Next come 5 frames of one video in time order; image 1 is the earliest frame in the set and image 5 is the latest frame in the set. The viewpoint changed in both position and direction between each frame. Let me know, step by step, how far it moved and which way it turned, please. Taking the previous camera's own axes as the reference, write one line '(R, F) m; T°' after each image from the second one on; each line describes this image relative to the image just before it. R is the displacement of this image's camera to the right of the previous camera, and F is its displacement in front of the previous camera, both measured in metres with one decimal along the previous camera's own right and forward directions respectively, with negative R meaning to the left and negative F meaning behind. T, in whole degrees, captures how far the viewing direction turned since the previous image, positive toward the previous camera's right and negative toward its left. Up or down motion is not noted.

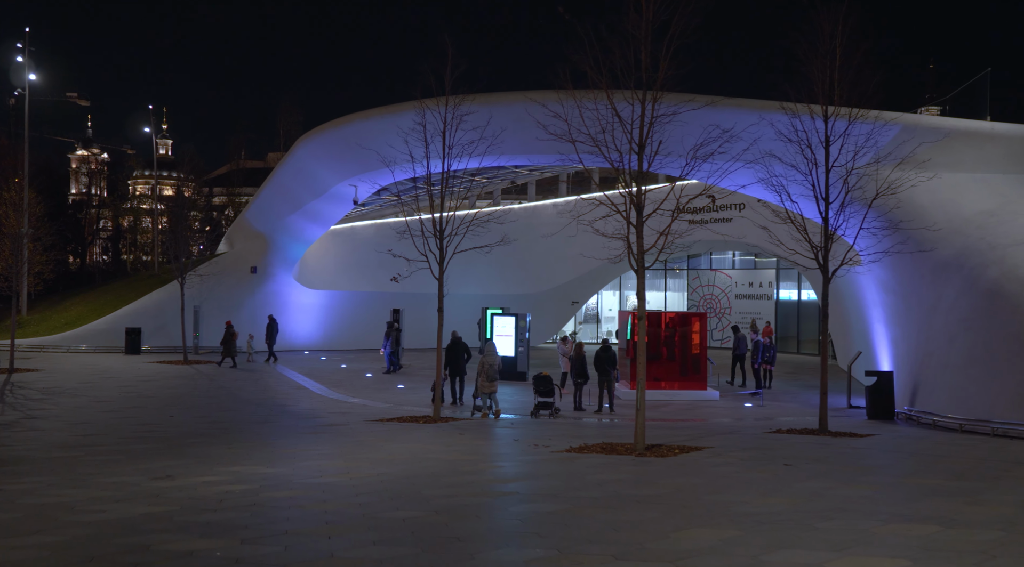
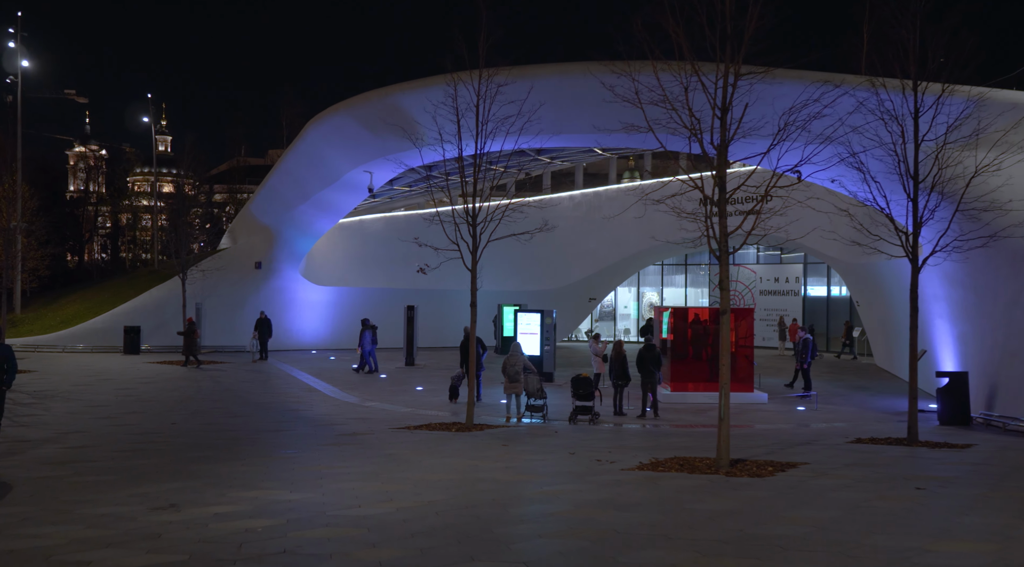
(-0.7, +1.8) m; 0°
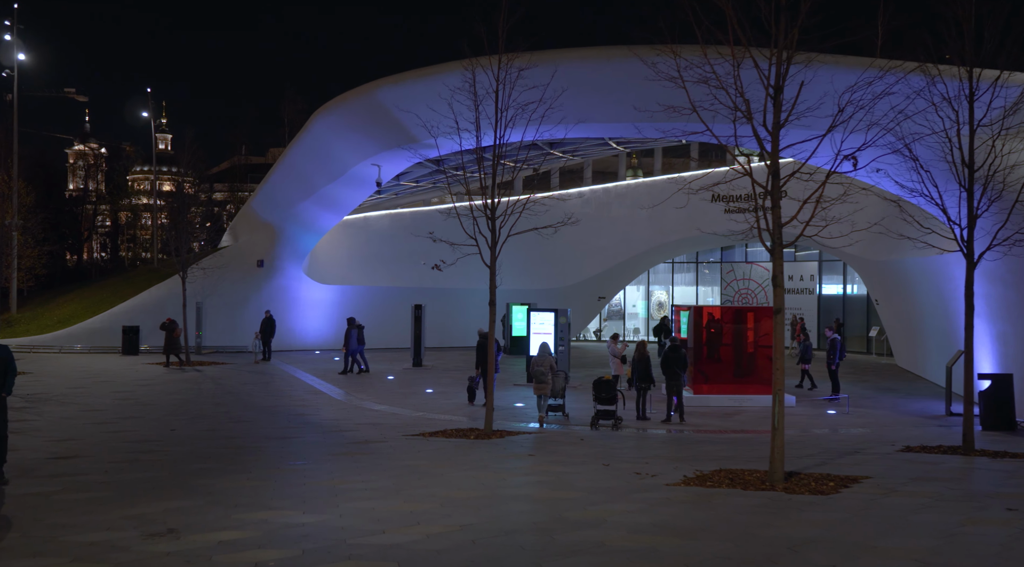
(-0.3, +1.0) m; 0°
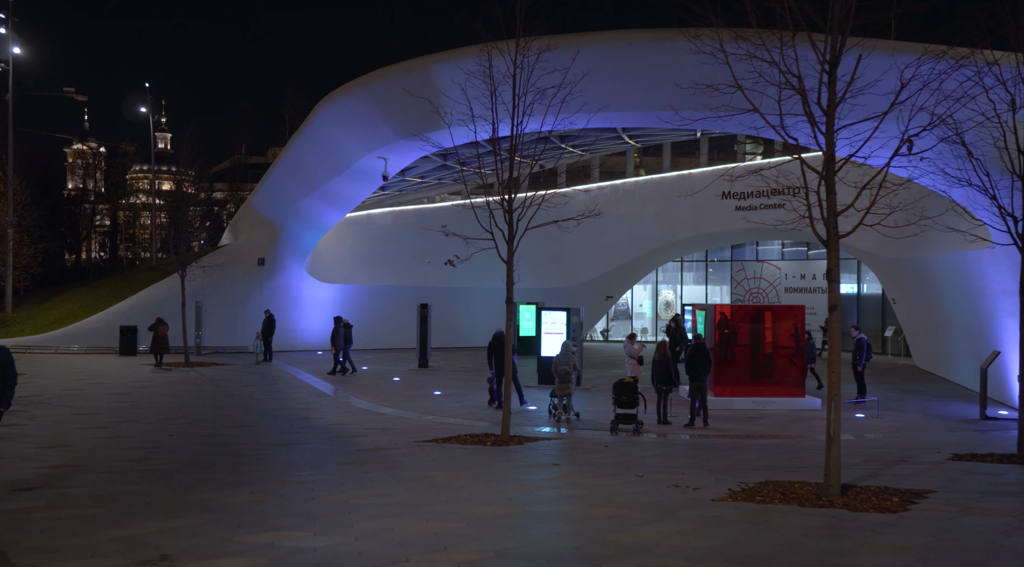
(-0.3, +0.9) m; 0°
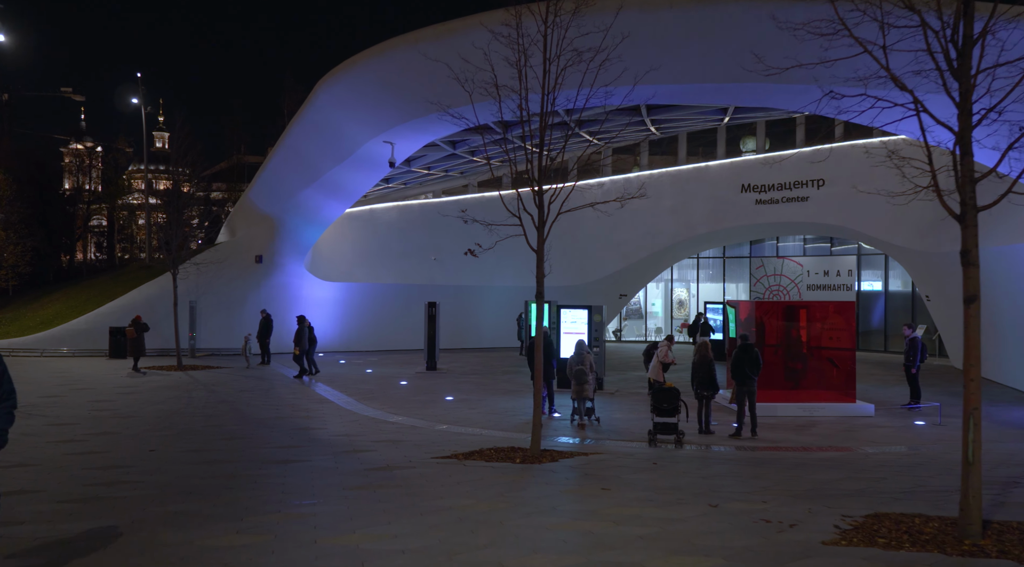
(-0.4, +1.8) m; 0°
